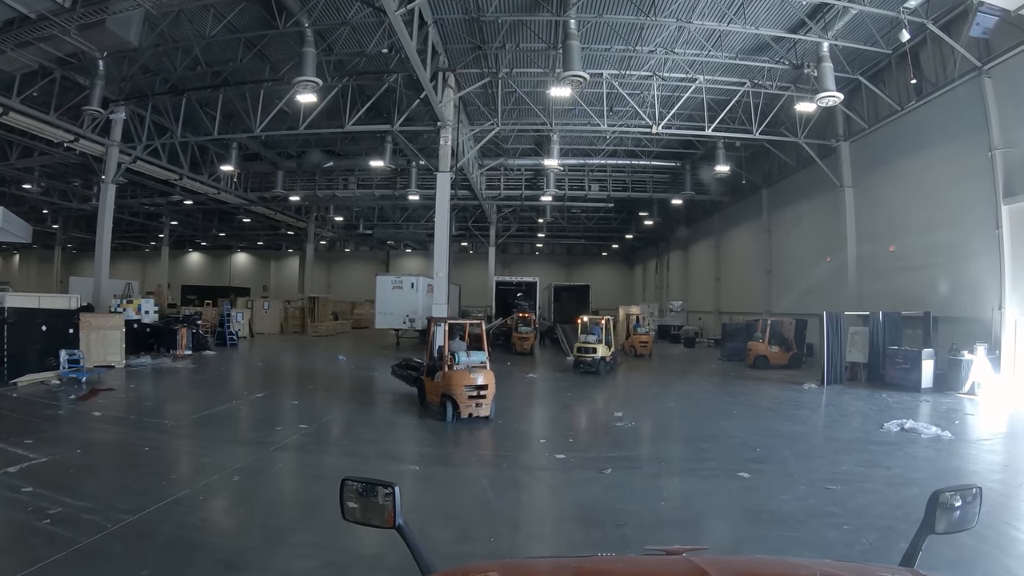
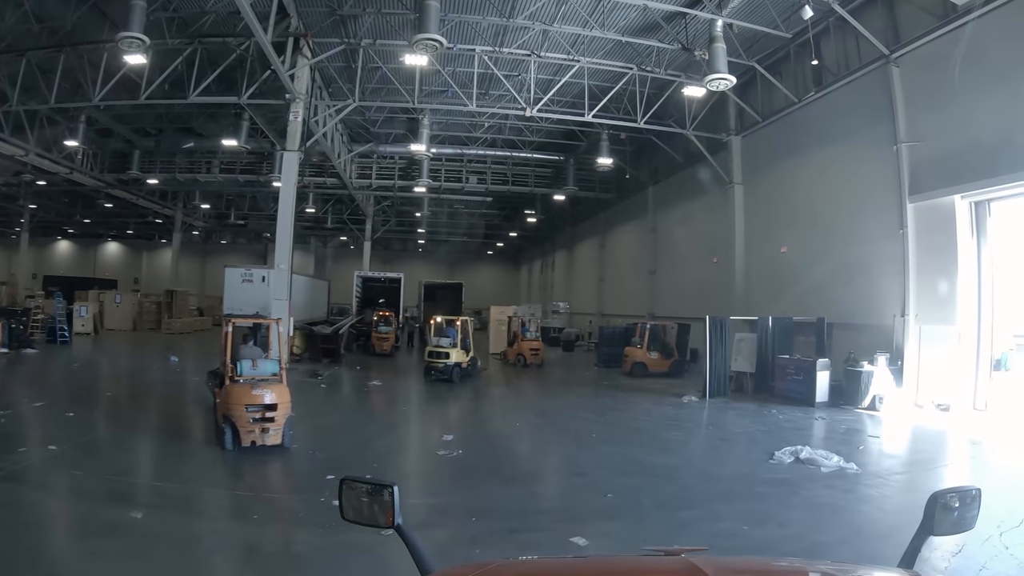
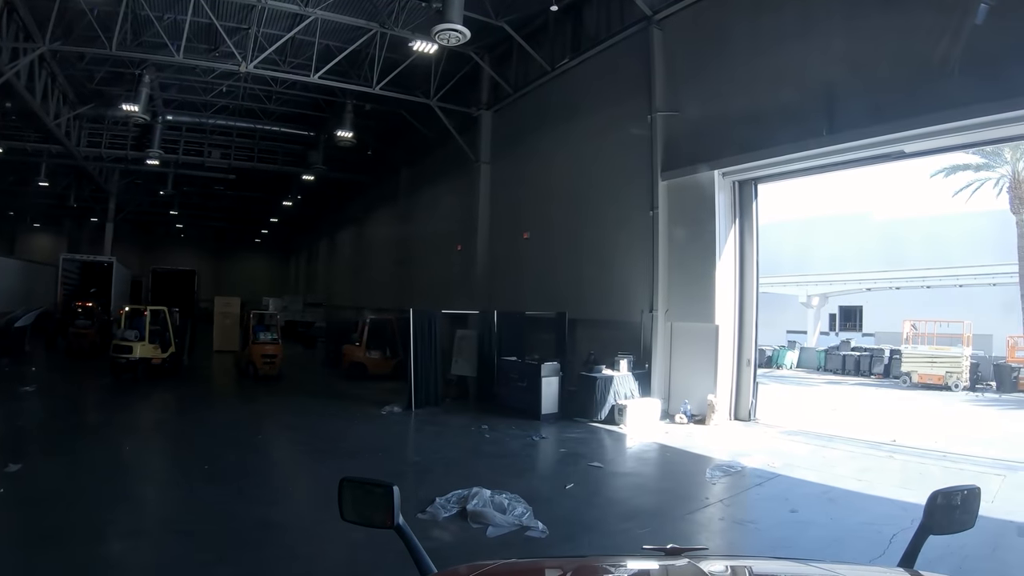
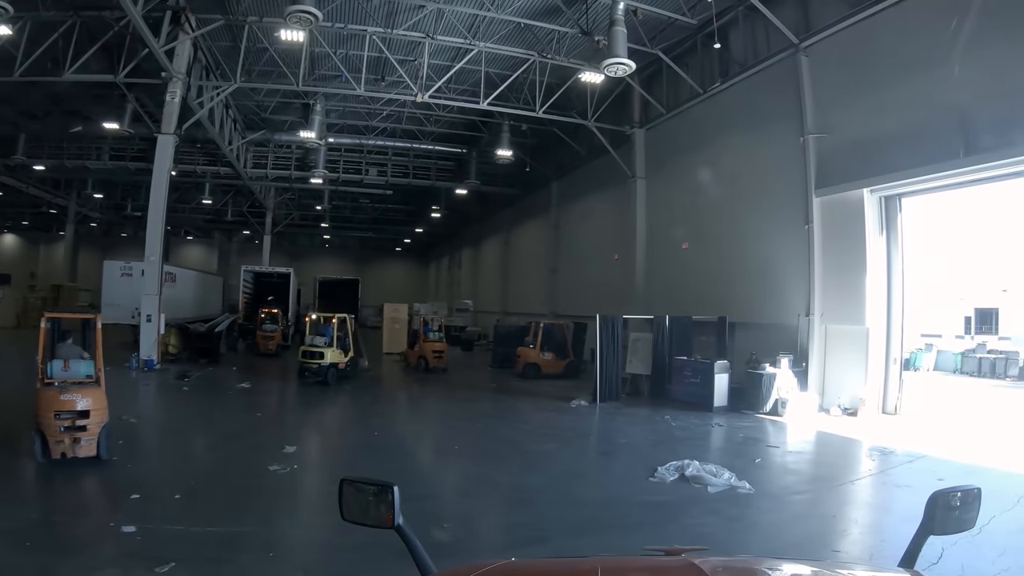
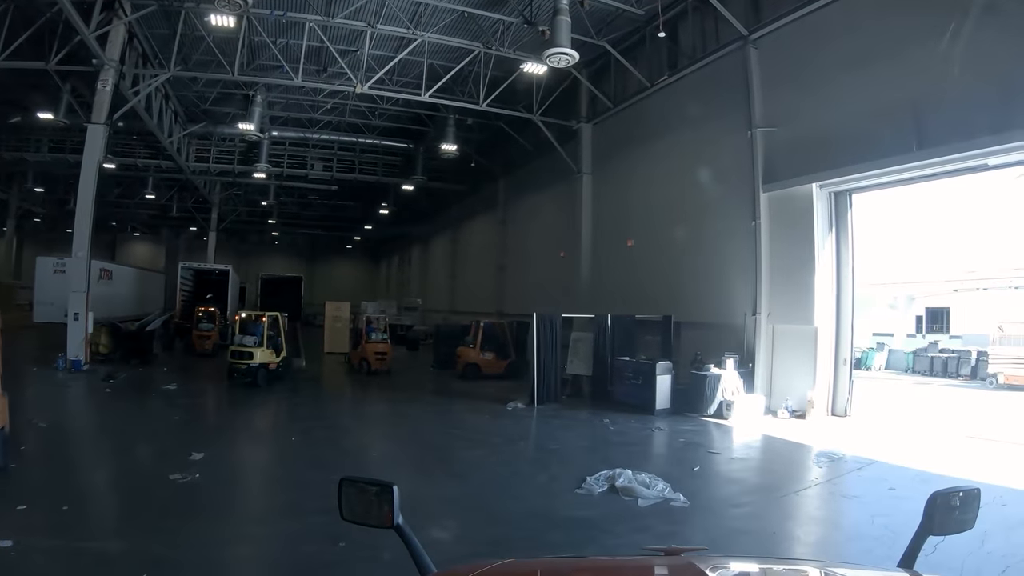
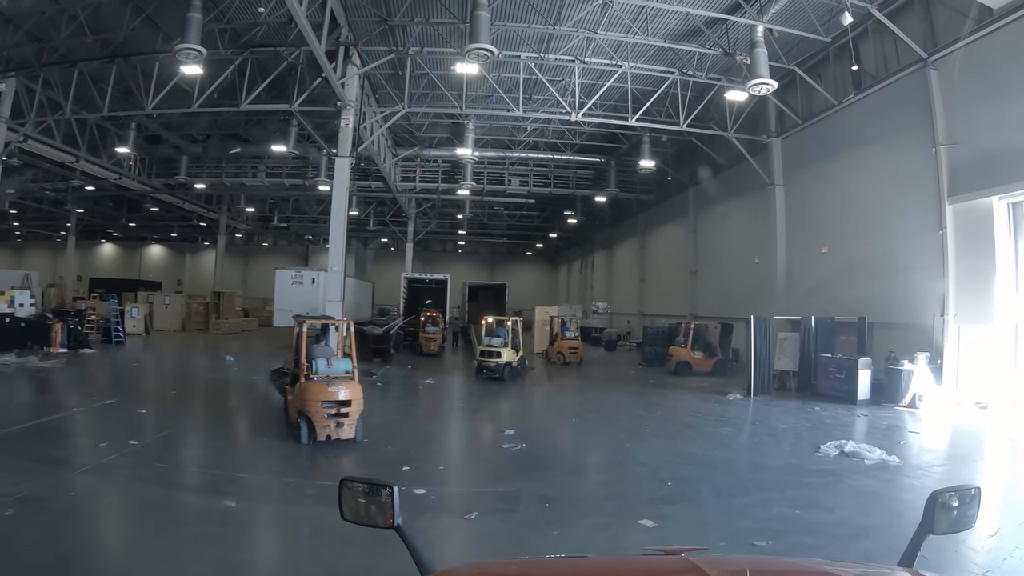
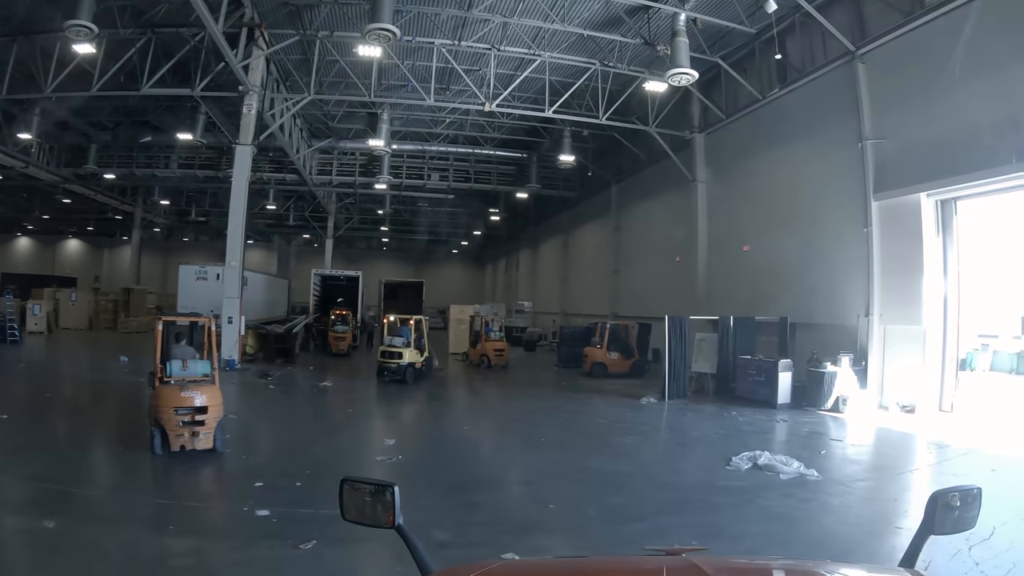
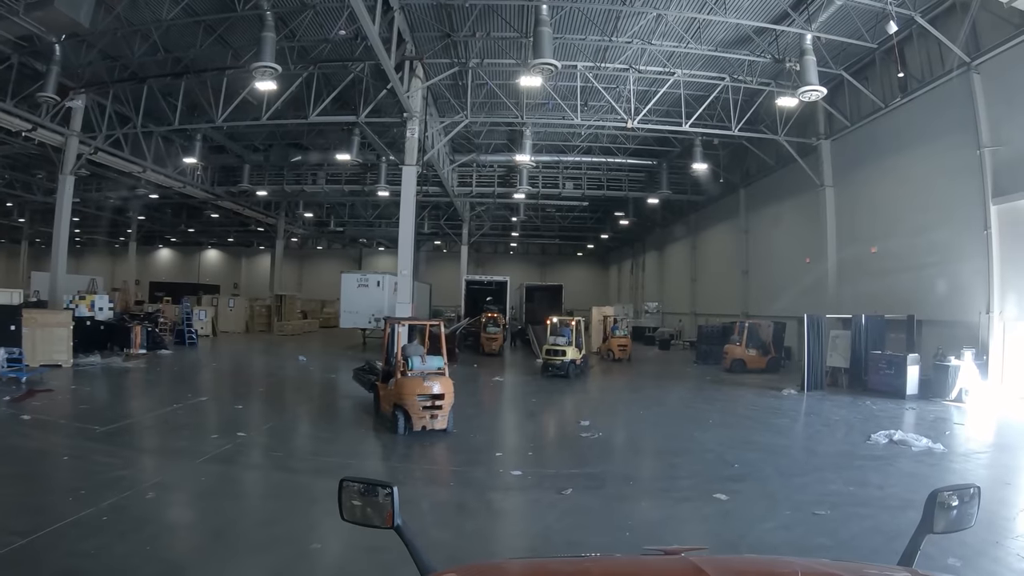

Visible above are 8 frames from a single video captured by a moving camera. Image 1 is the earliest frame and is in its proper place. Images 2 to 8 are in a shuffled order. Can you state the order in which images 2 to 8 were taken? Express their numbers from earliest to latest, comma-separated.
8, 6, 2, 7, 4, 5, 3
